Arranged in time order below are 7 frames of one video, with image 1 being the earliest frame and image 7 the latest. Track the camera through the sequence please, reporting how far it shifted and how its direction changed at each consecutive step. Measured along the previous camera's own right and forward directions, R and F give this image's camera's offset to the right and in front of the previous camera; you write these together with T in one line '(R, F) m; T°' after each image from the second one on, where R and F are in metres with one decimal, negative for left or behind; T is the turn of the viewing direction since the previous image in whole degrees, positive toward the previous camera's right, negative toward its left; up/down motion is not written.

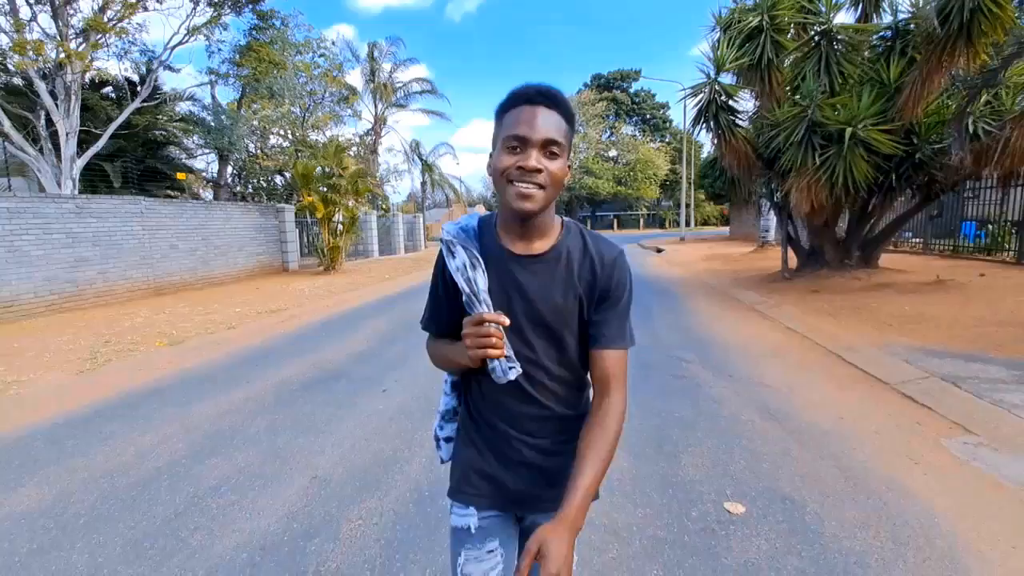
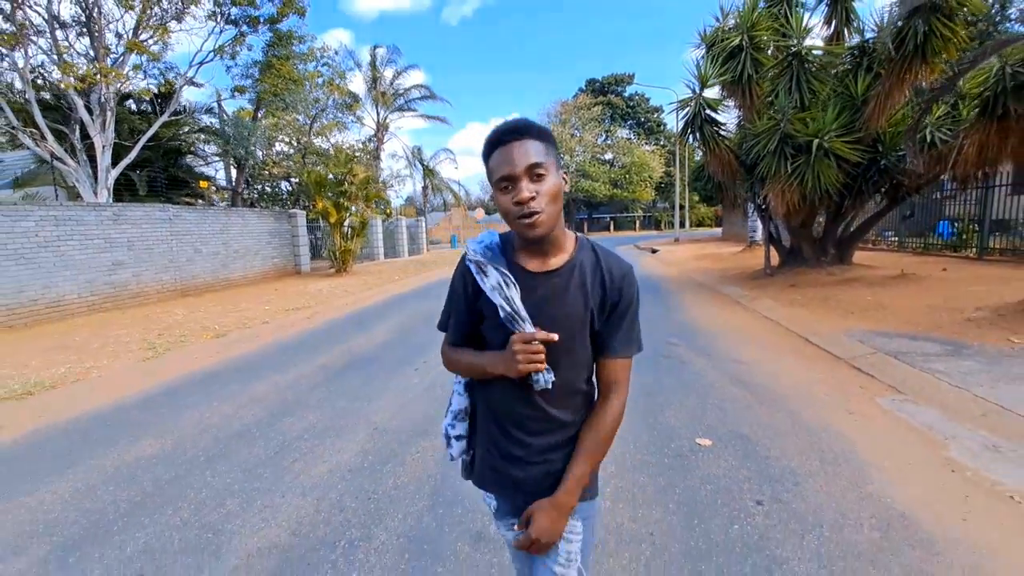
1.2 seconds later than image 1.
(-0.1, -0.8) m; 0°
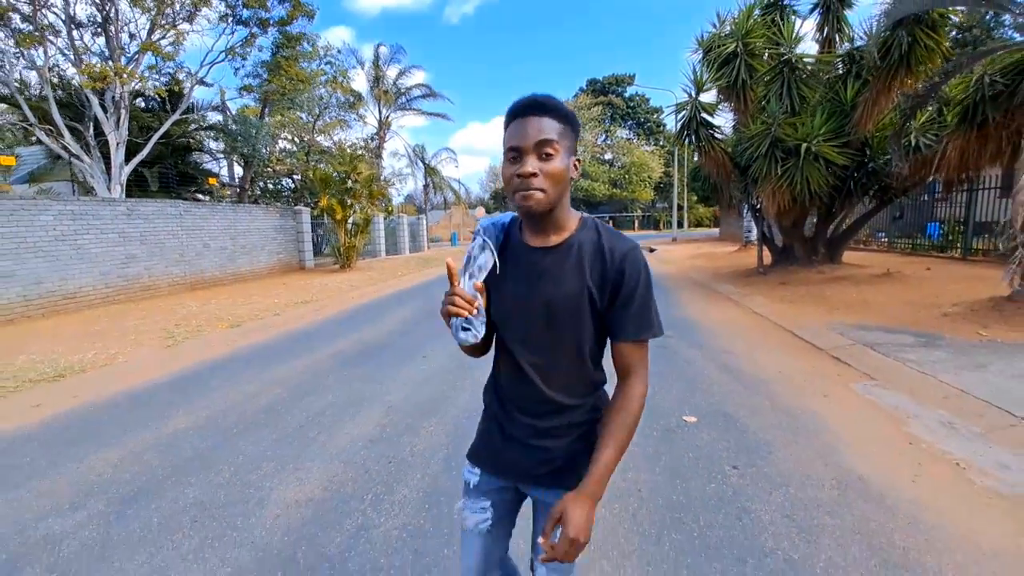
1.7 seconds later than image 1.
(0.0, -0.4) m; 0°
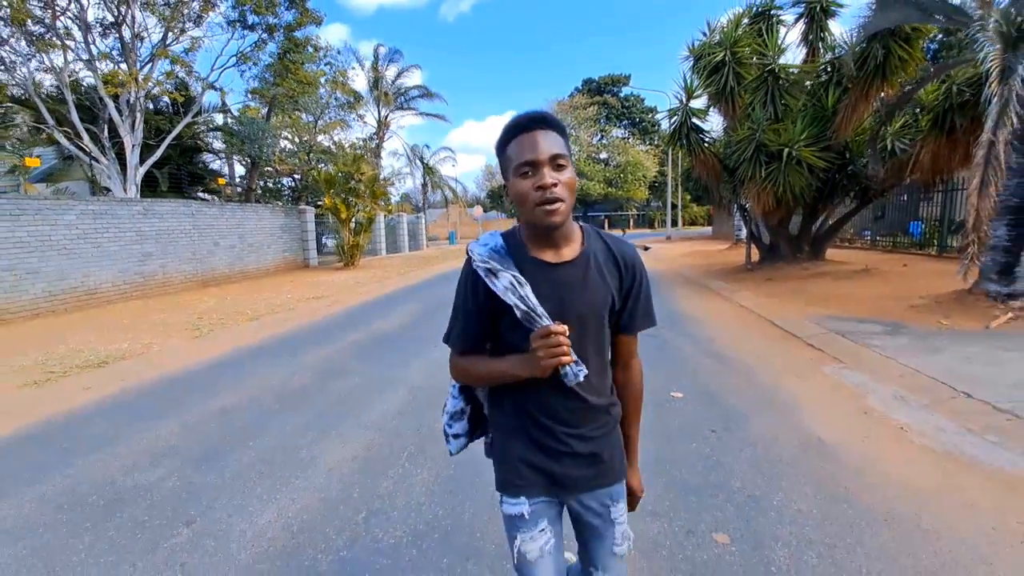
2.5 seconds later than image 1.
(-0.1, -0.5) m; 0°
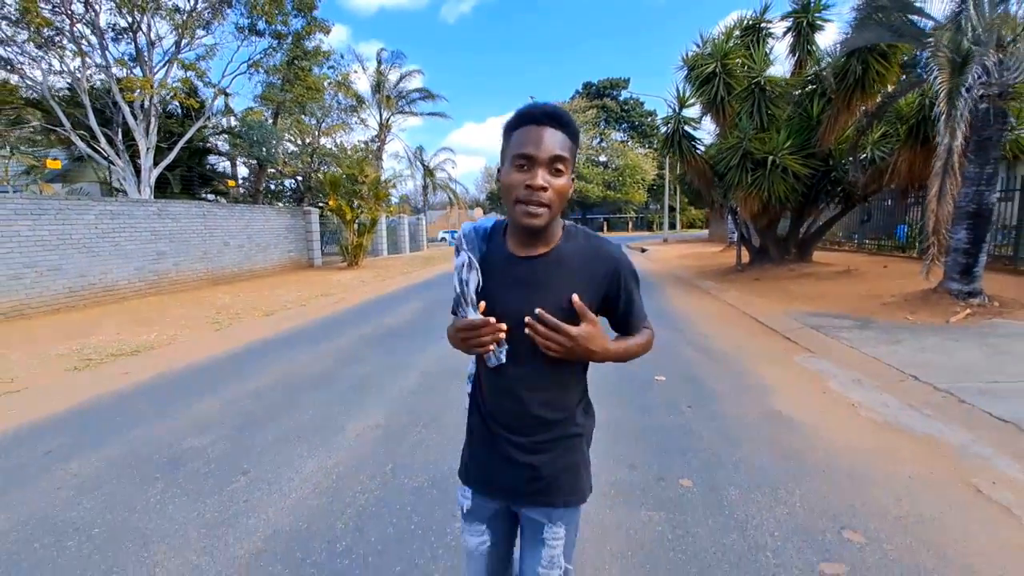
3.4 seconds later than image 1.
(0.0, -0.5) m; 0°
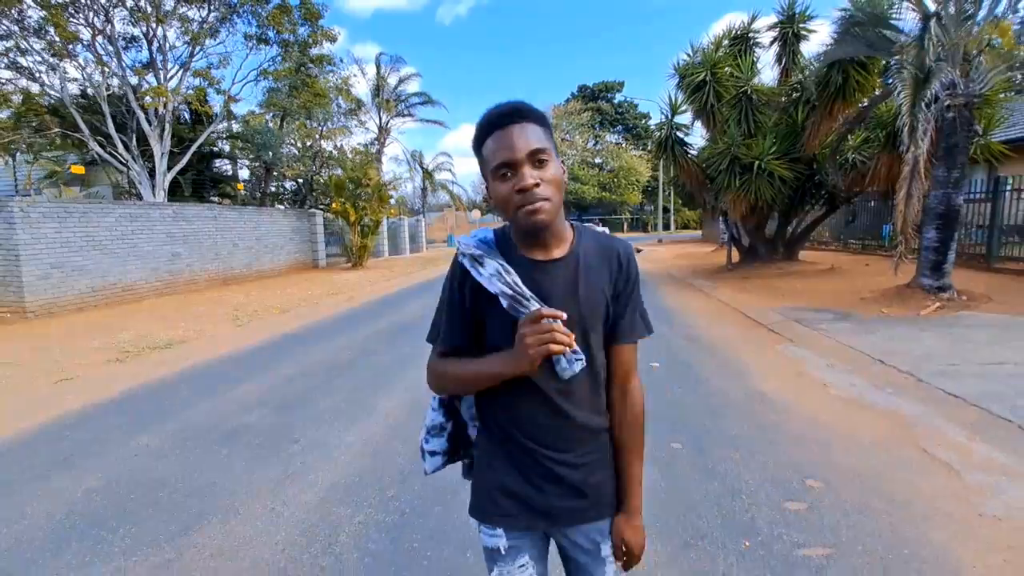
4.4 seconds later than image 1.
(-0.1, -0.5) m; 0°
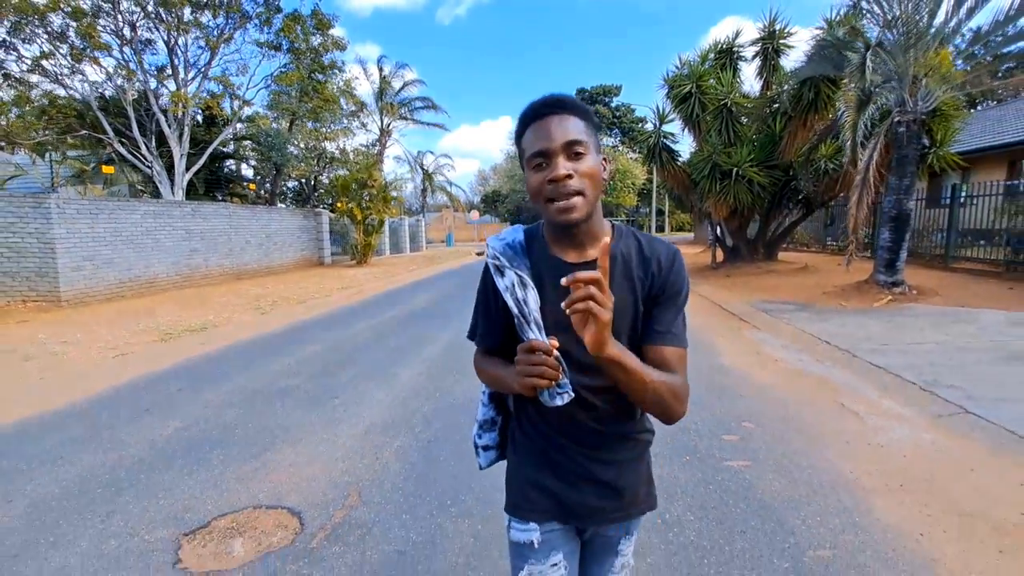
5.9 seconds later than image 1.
(0.0, -0.8) m; 0°
